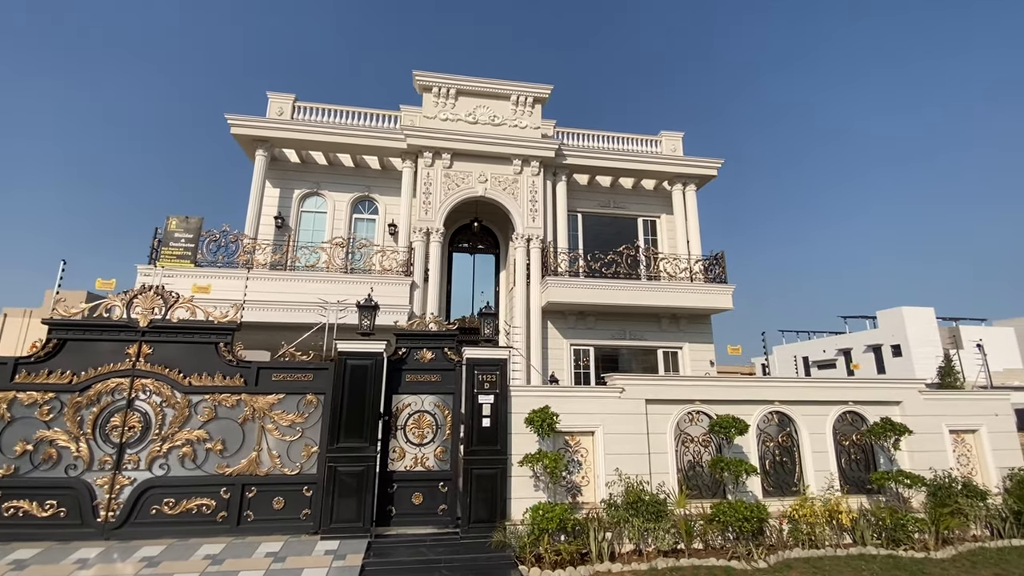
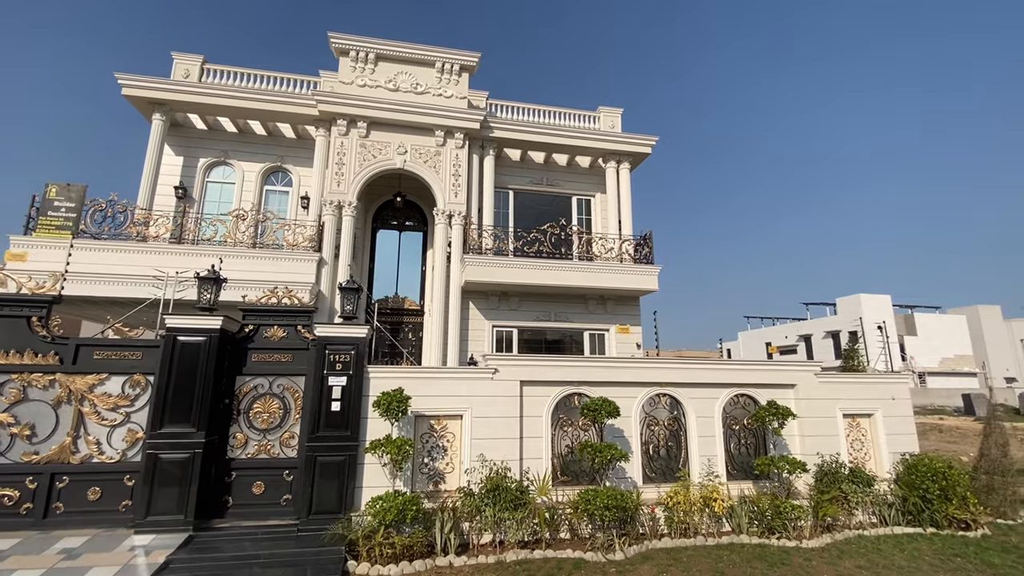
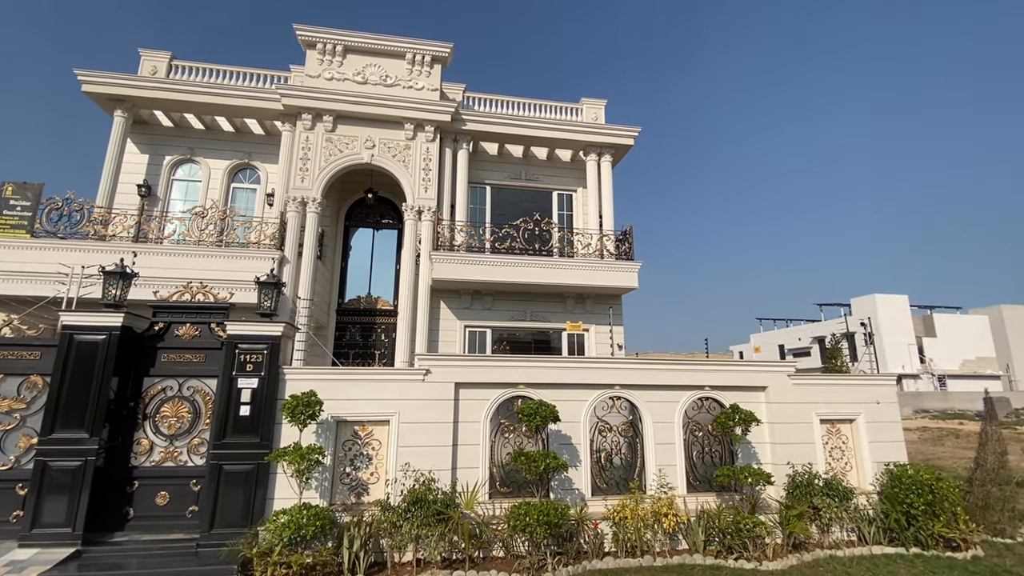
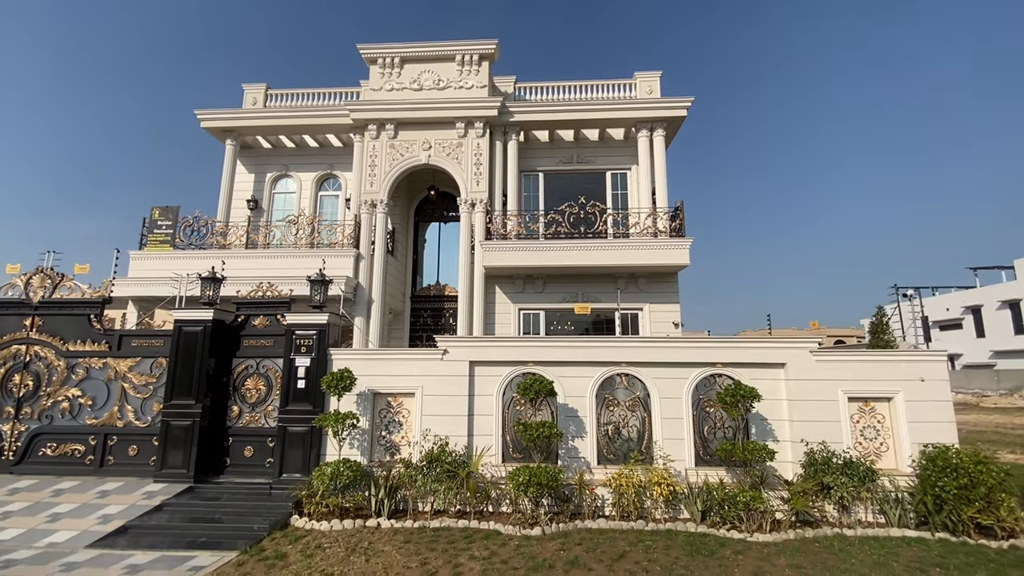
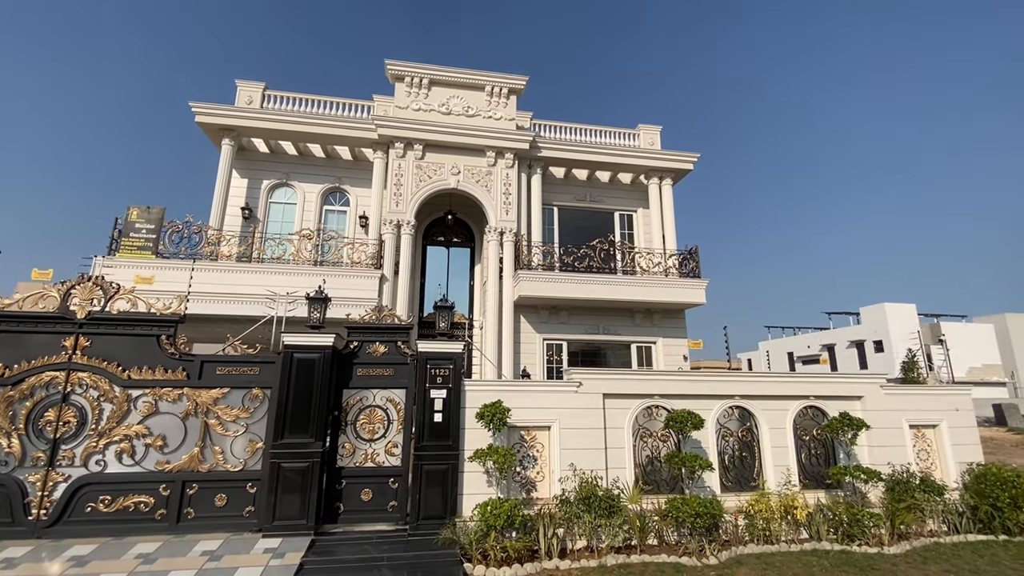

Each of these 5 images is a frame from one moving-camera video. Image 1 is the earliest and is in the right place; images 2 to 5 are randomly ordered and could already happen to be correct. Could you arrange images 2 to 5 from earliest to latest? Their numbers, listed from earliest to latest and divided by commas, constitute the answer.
5, 2, 3, 4
